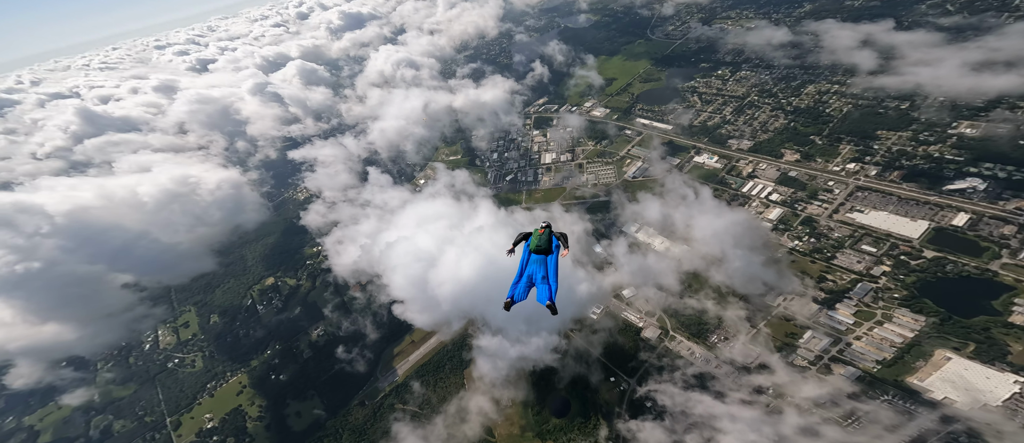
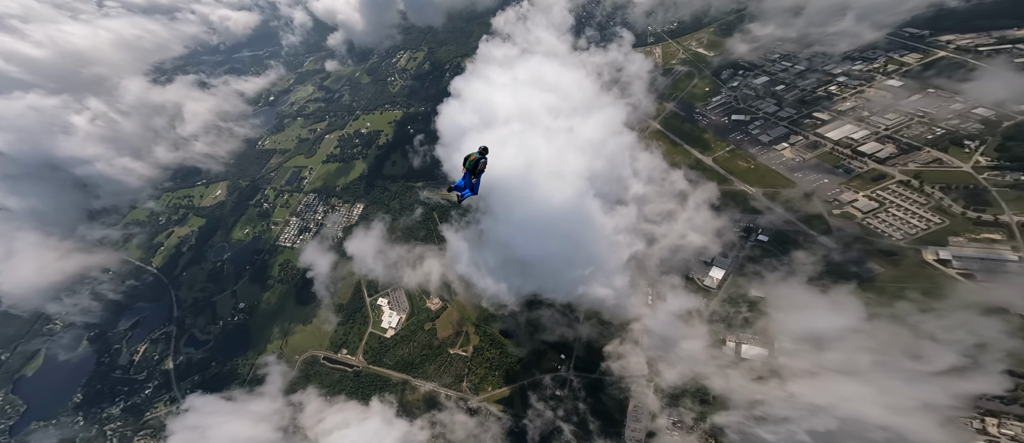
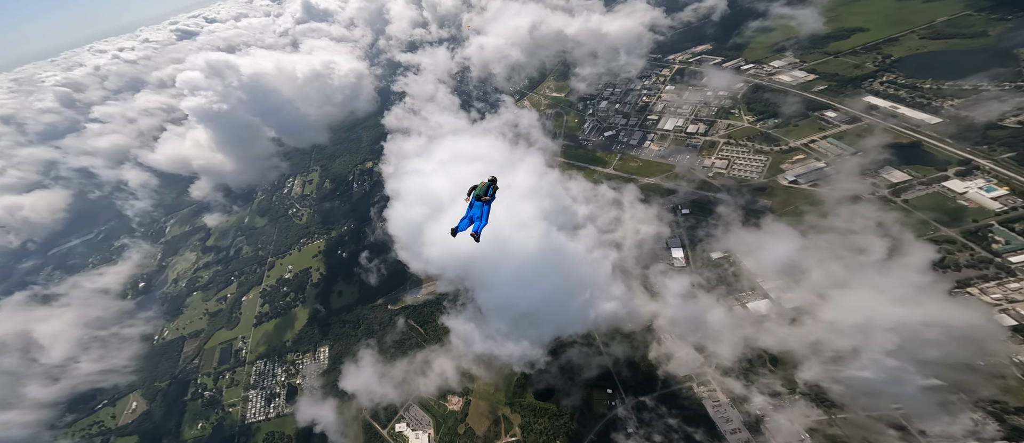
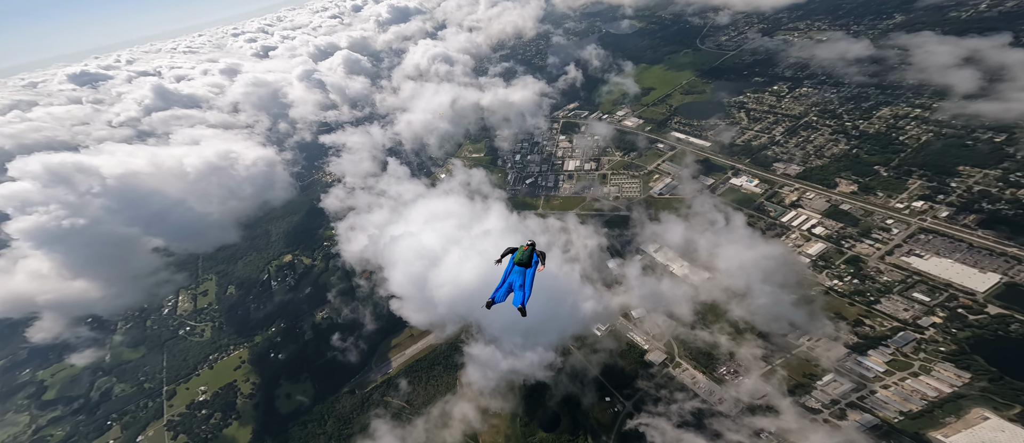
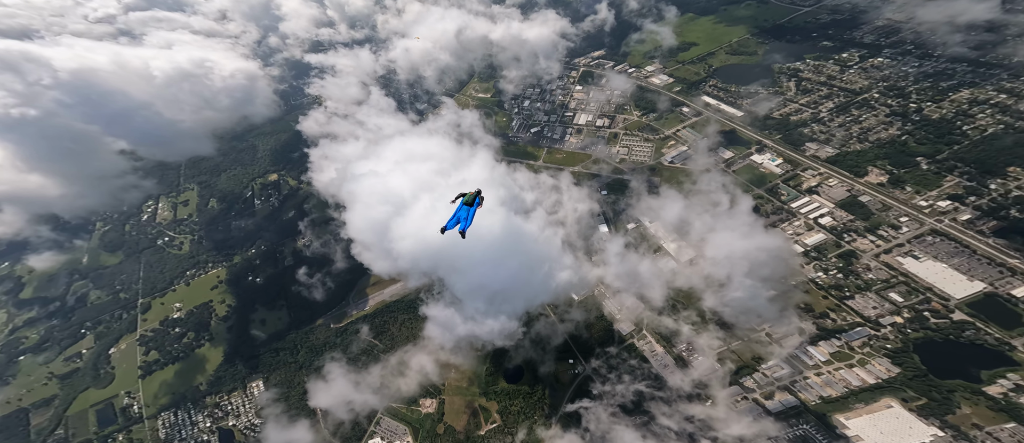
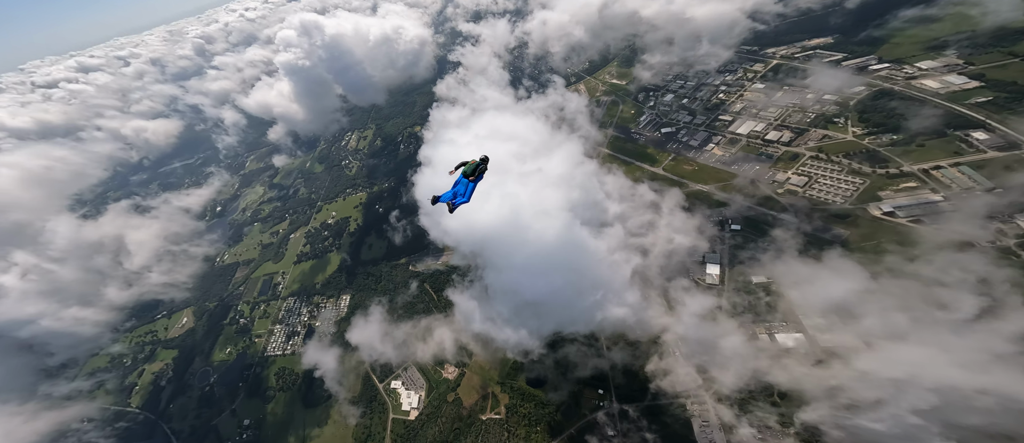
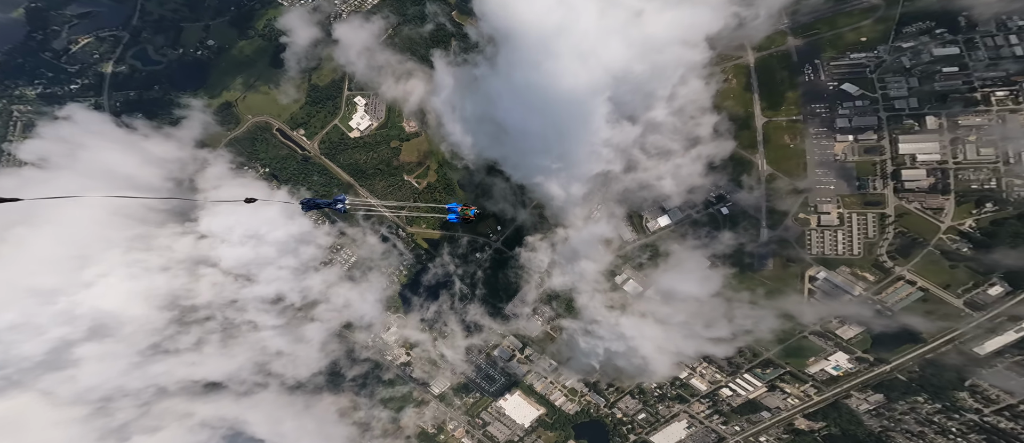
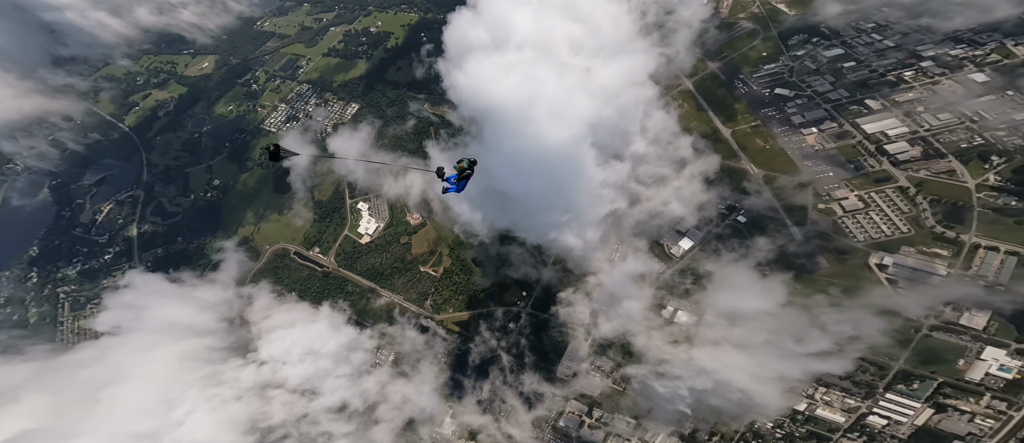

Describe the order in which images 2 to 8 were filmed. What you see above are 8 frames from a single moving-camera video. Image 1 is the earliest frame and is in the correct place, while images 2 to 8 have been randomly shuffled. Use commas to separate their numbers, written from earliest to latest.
4, 5, 3, 6, 2, 8, 7
